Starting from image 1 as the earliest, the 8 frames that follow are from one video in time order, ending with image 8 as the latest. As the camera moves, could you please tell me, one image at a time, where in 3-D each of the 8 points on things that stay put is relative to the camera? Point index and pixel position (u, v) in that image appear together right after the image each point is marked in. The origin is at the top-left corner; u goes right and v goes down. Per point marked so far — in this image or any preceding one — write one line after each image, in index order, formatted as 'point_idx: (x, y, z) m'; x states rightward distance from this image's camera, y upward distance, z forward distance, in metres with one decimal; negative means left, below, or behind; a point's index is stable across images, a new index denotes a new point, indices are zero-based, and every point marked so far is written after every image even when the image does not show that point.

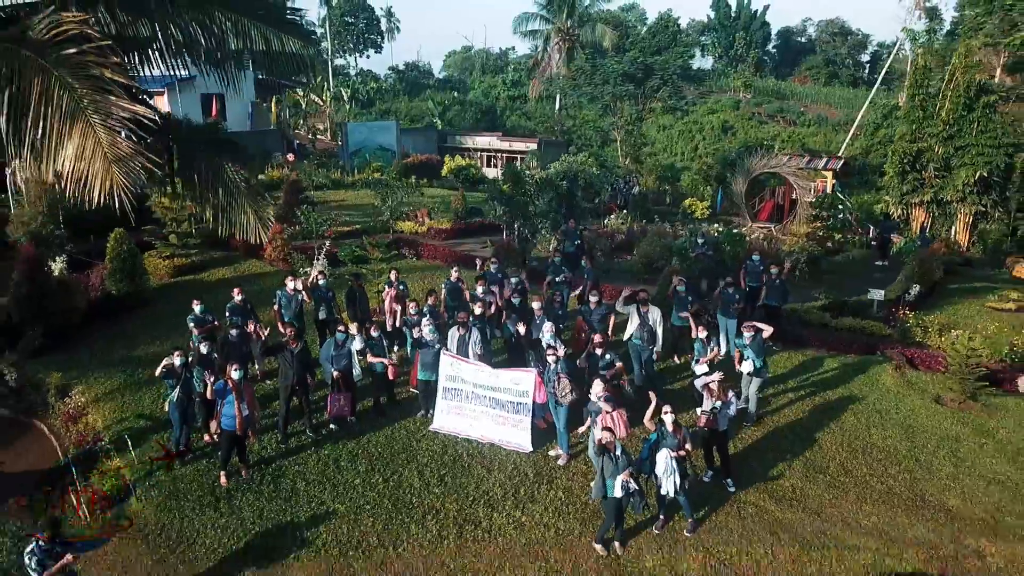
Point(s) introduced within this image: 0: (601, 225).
0: (+1.7, +1.2, +17.0) m
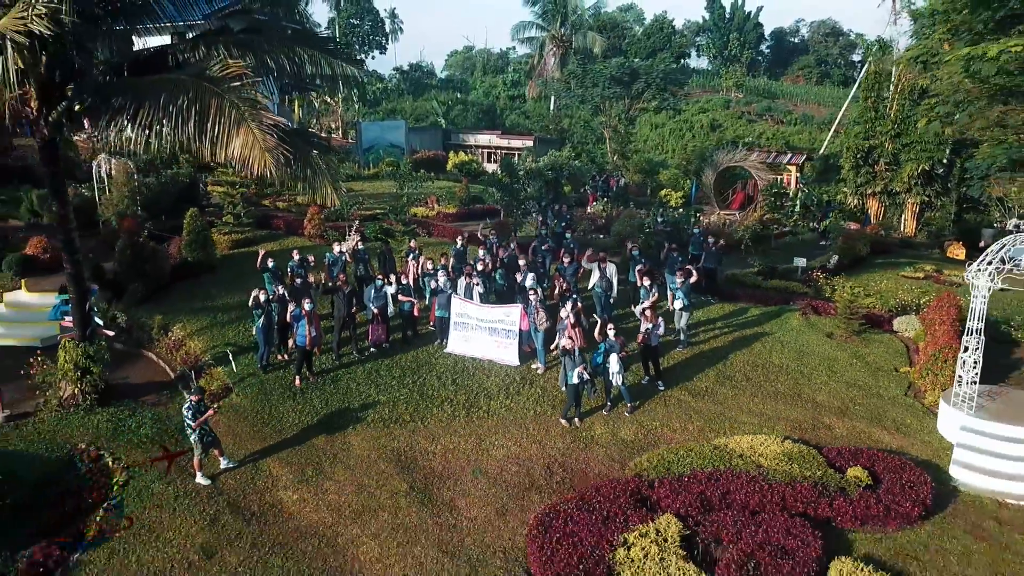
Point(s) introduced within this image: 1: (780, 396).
0: (+1.7, +1.8, +19.9) m
1: (+3.1, -1.2, +10.1) m
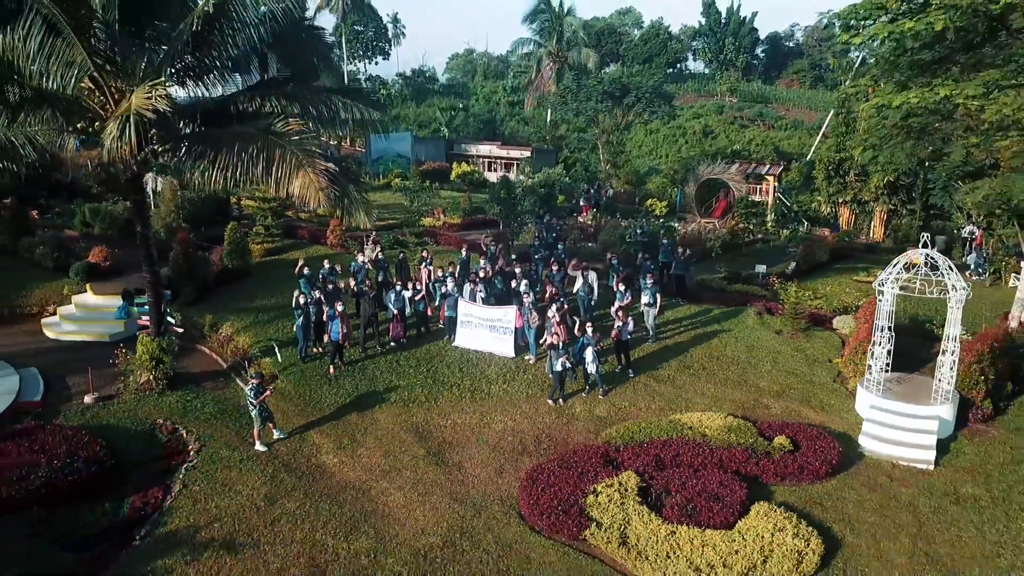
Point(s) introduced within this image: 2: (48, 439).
0: (+1.6, +1.7, +22.1) m
1: (+3.1, -1.3, +12.3) m
2: (-5.5, -1.8, +10.4) m
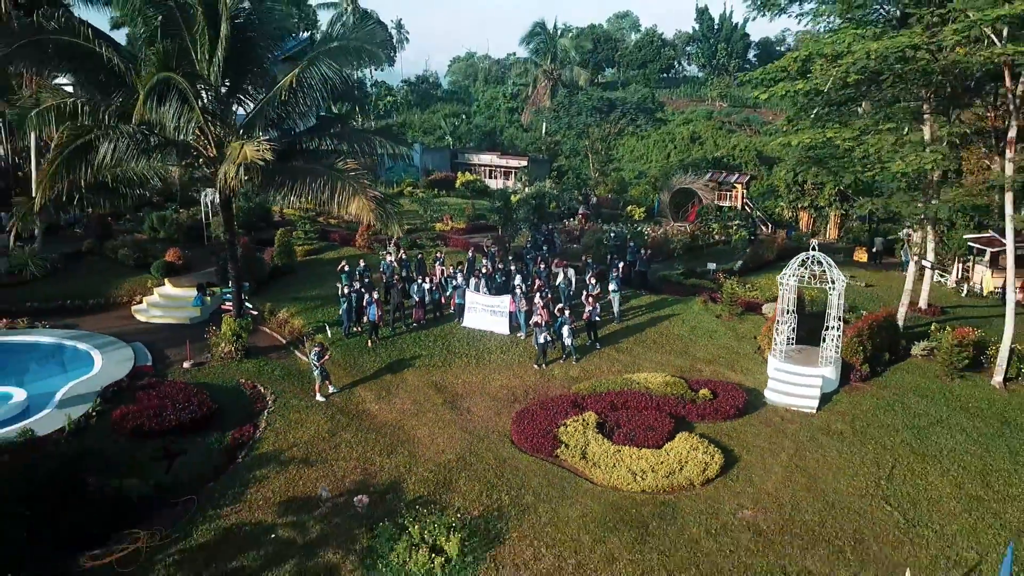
0: (+1.5, +1.9, +25.9) m
1: (+3.0, -1.2, +16.1) m
2: (-5.6, -1.7, +14.2) m
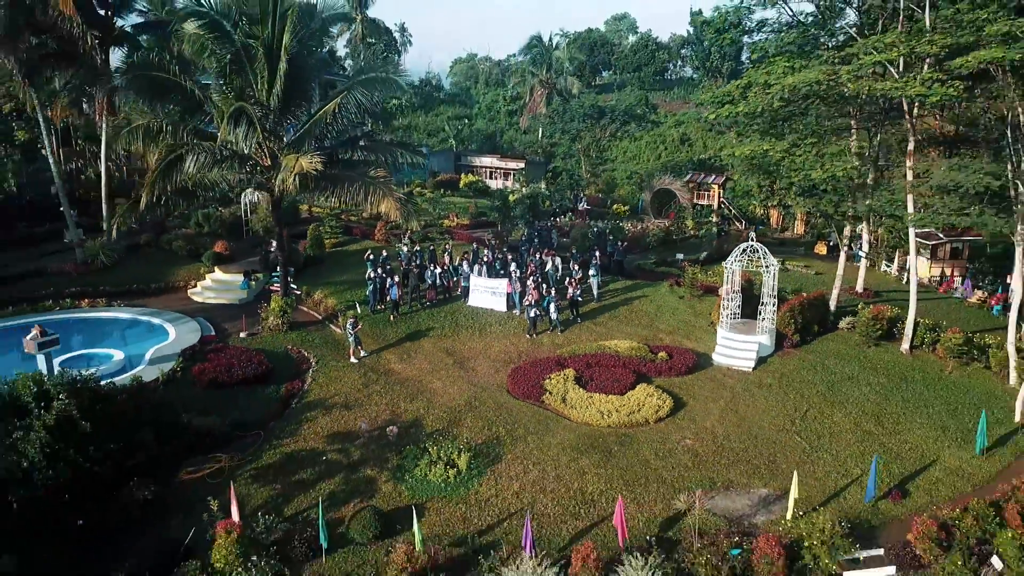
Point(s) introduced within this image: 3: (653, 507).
0: (+1.5, +2.3, +29.4) m
1: (+2.9, -0.8, +19.6) m
2: (-5.7, -1.3, +17.7) m
3: (+2.2, -3.3, +13.3) m
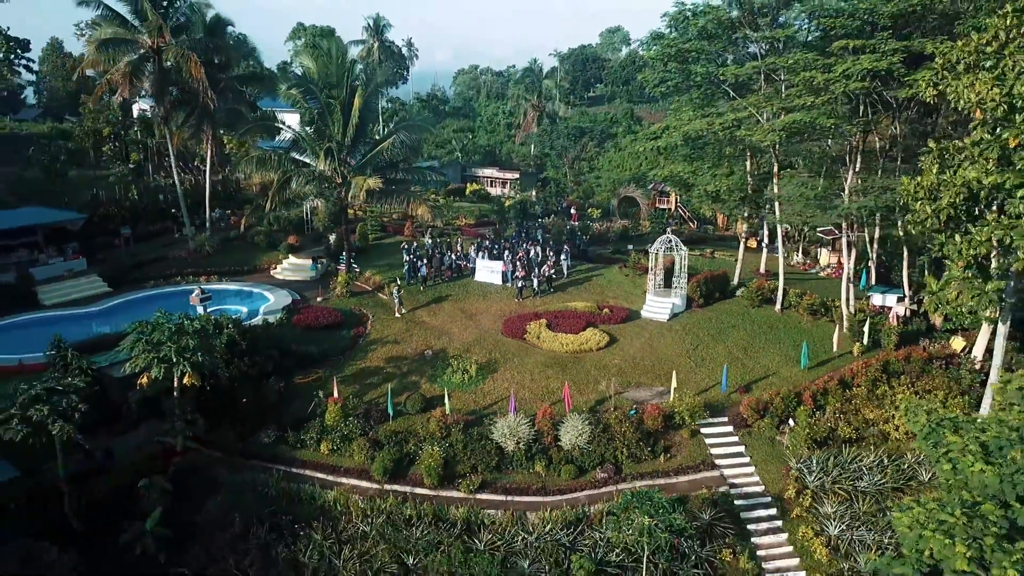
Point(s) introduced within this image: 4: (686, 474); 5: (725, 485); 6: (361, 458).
0: (+1.3, +2.9, +37.9) m
1: (+2.7, -0.2, +28.1) m
2: (-5.9, -0.7, +26.3) m
3: (+1.9, -2.6, +21.8) m
4: (+3.9, -4.2, +19.7) m
5: (+4.8, -4.4, +19.5) m
6: (-3.4, -3.8, +19.9) m
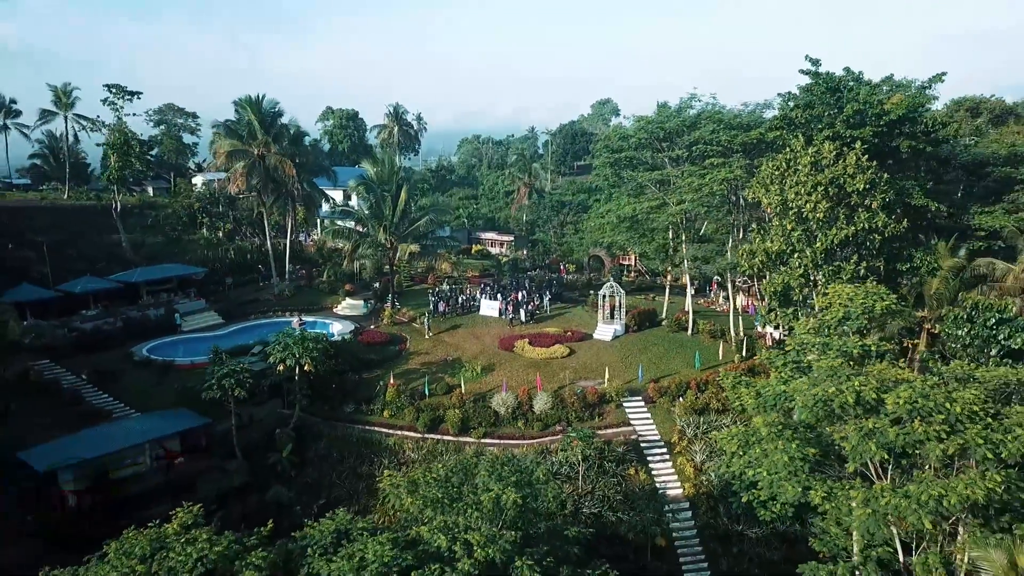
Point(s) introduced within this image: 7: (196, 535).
0: (+1.0, +0.8, +50.3) m
1: (+2.4, -1.6, +40.4) m
2: (-6.2, -2.0, +38.5) m
3: (+1.6, -3.7, +33.9) m
4: (+3.6, -5.1, +31.7) m
5: (+4.4, -5.3, +31.5) m
6: (-3.7, -4.8, +32.0) m
7: (-6.4, -5.0, +17.7) m
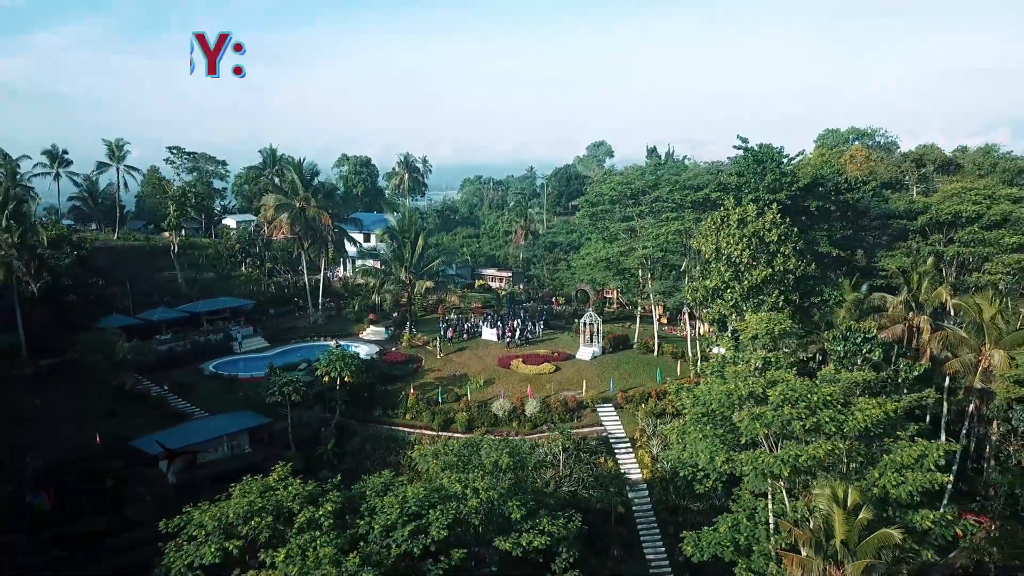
0: (+0.8, -1.2, +58.7) m
1: (+2.2, -3.2, +48.7) m
2: (-6.4, -3.5, +46.8) m
3: (+1.5, -5.1, +42.2) m
4: (+3.4, -6.4, +39.9) m
5: (+4.3, -6.6, +39.7) m
6: (-3.9, -6.1, +40.2) m
7: (-6.6, -5.8, +25.9) m
